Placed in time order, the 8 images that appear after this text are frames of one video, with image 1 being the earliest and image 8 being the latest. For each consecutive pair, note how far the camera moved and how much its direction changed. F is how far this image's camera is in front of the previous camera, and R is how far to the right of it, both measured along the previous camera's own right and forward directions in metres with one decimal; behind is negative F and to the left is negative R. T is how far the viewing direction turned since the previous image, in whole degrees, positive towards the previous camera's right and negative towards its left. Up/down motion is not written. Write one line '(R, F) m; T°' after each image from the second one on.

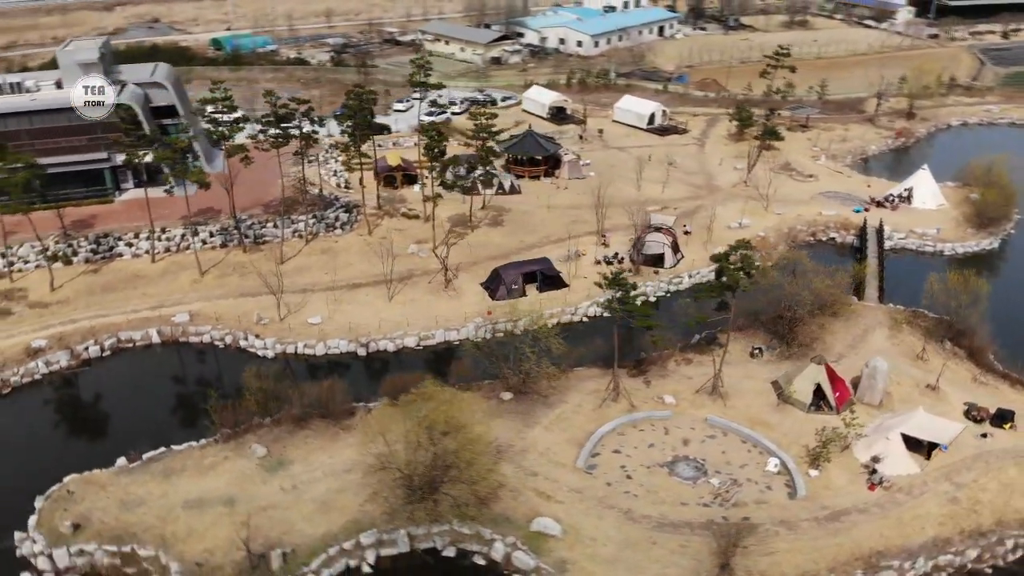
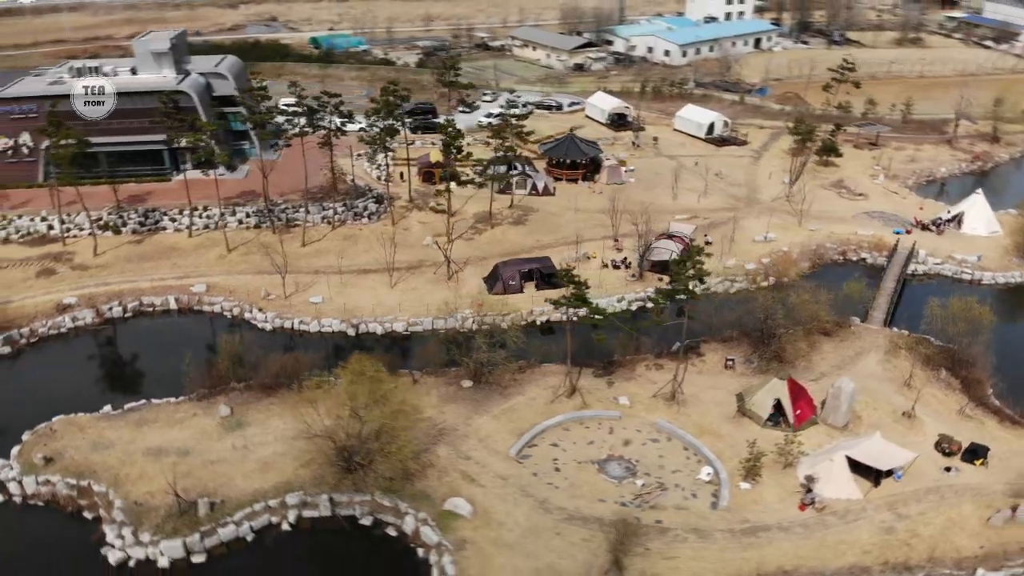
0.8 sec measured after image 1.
(+3.8, -0.3) m; -9°
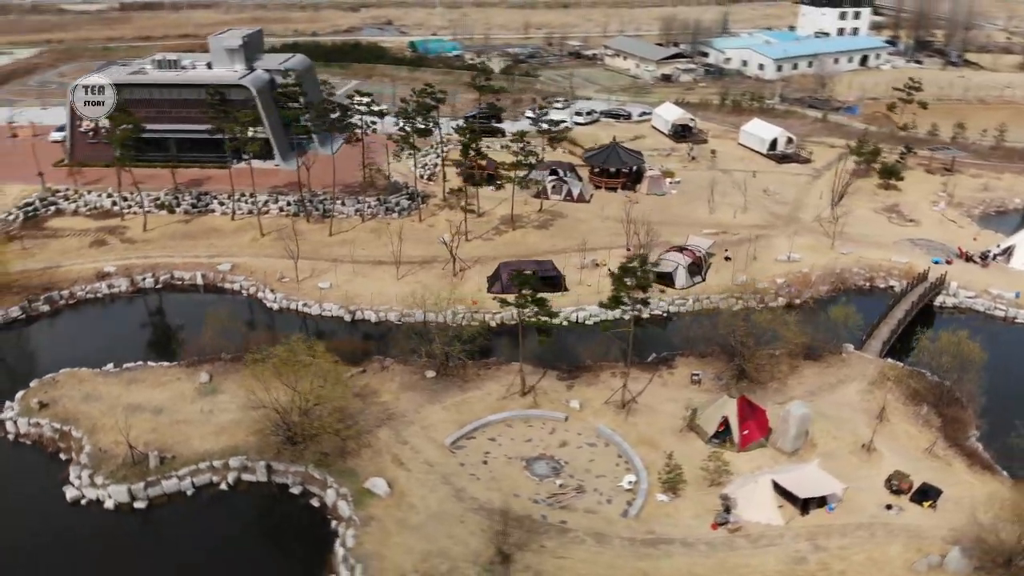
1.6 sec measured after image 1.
(+4.1, -0.2) m; -9°
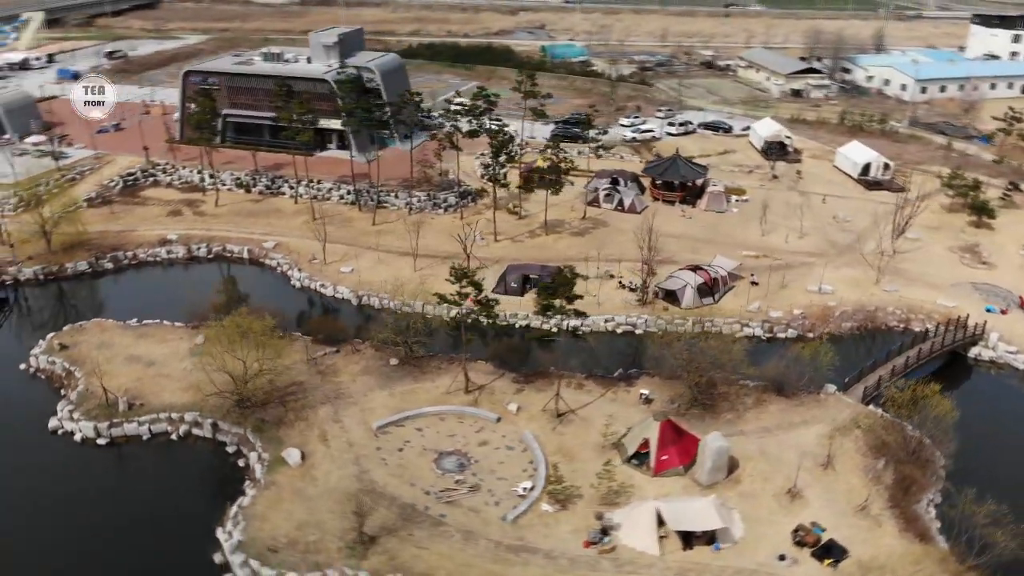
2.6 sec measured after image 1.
(+5.5, +0.2) m; -13°
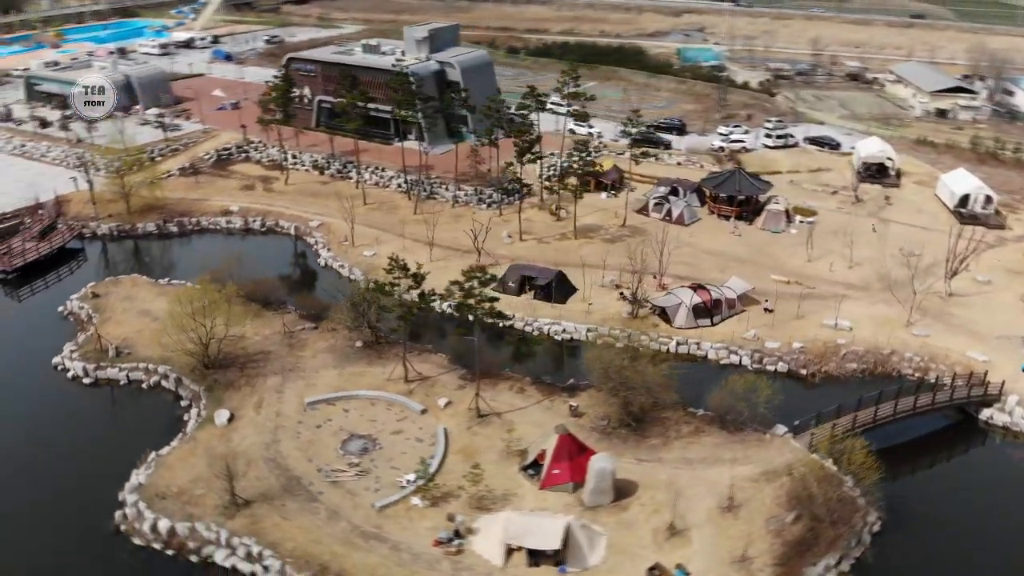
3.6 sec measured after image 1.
(+6.0, +0.7) m; -13°
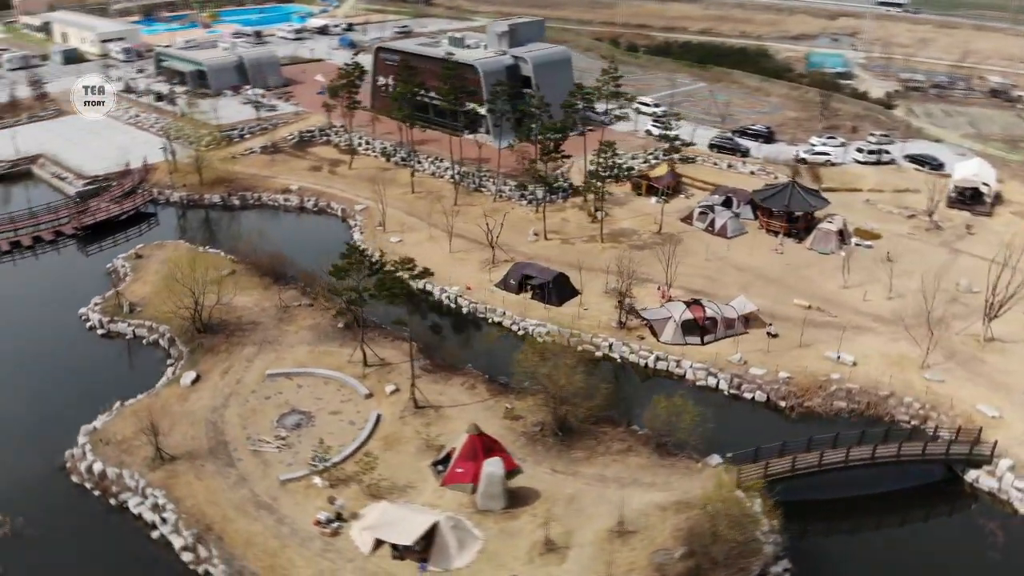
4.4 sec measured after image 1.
(+5.1, +0.7) m; -12°
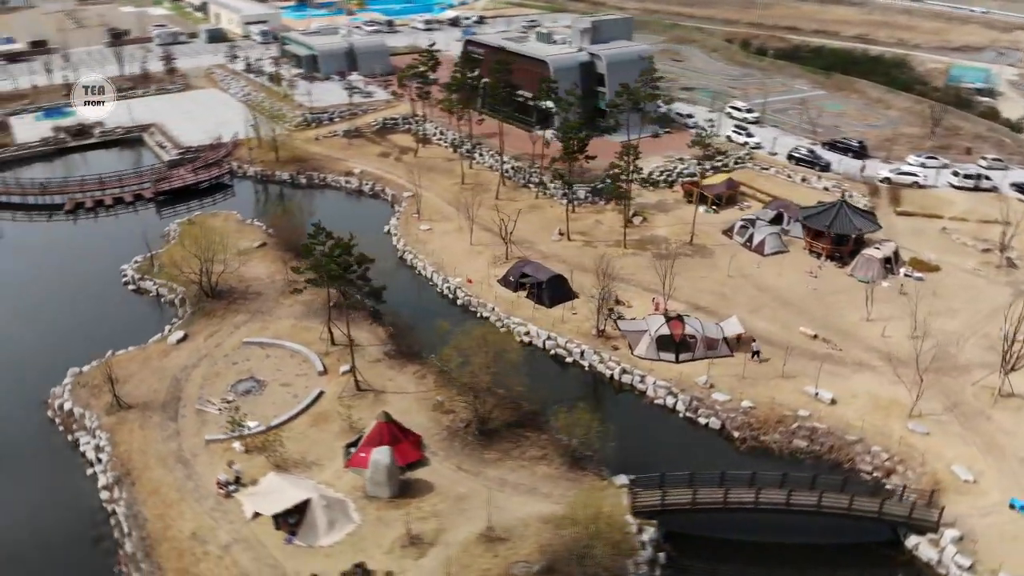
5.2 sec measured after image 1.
(+5.3, +0.7) m; -12°
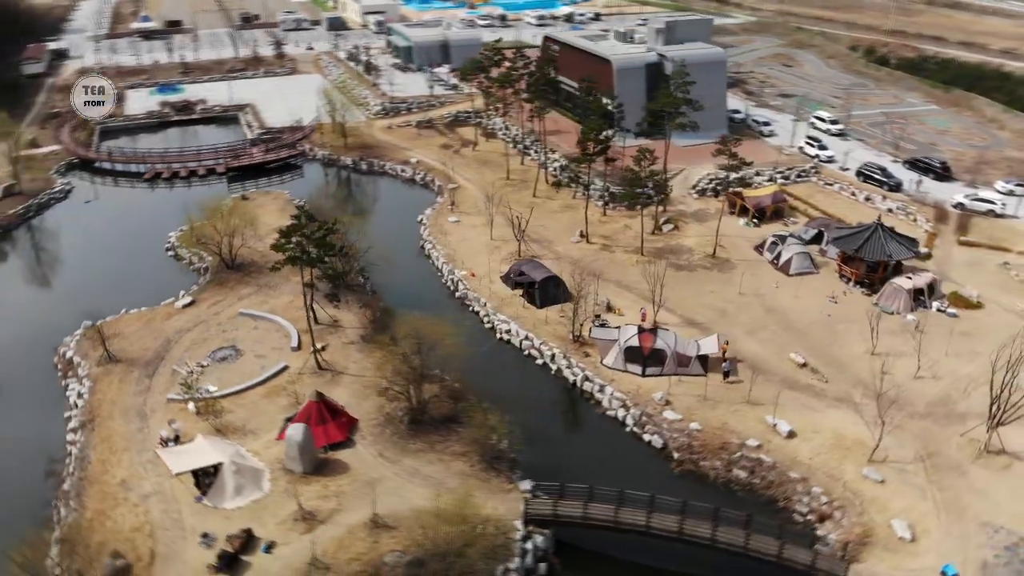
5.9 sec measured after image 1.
(+4.6, +0.4) m; -11°
